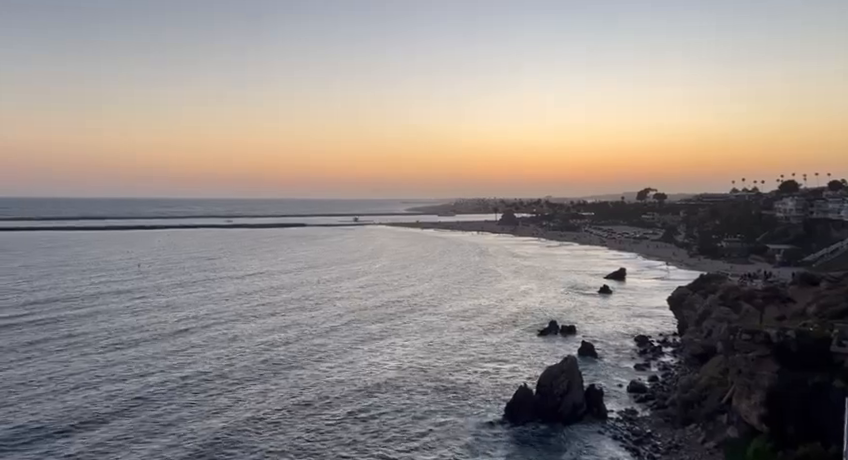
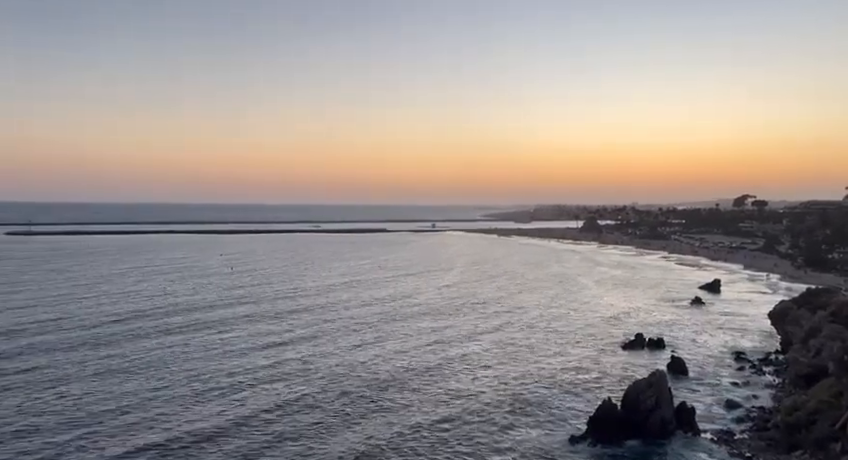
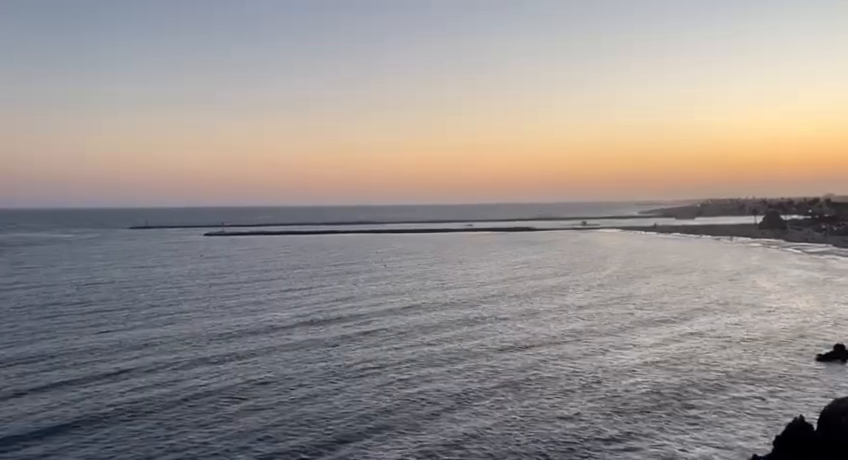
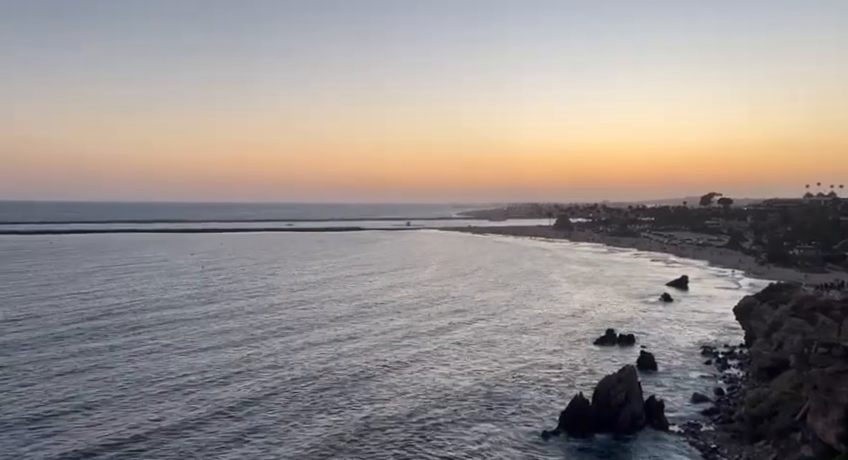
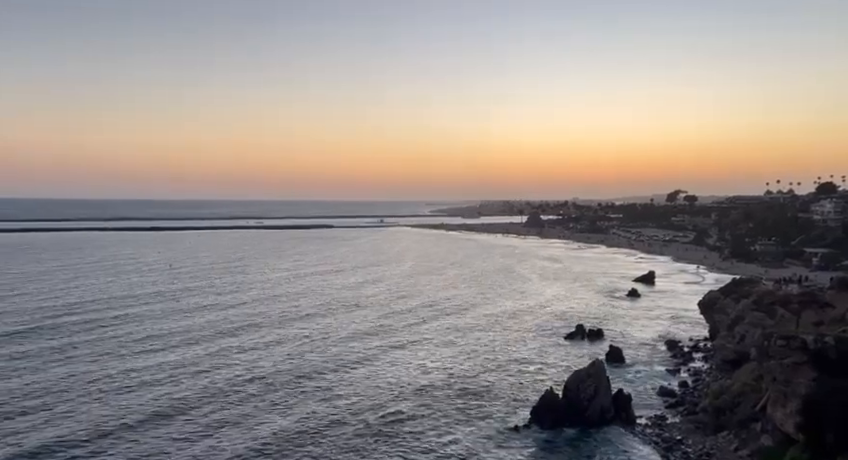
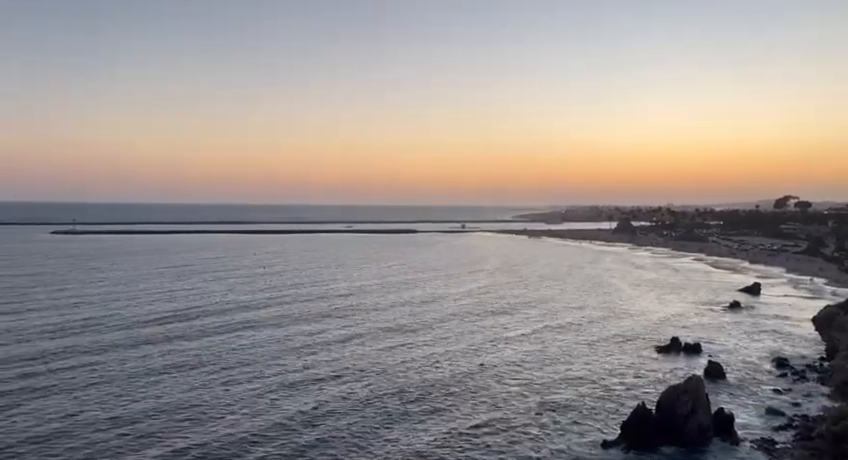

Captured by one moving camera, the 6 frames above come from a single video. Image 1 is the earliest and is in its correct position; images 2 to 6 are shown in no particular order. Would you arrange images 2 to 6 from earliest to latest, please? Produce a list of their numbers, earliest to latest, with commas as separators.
5, 4, 2, 6, 3
